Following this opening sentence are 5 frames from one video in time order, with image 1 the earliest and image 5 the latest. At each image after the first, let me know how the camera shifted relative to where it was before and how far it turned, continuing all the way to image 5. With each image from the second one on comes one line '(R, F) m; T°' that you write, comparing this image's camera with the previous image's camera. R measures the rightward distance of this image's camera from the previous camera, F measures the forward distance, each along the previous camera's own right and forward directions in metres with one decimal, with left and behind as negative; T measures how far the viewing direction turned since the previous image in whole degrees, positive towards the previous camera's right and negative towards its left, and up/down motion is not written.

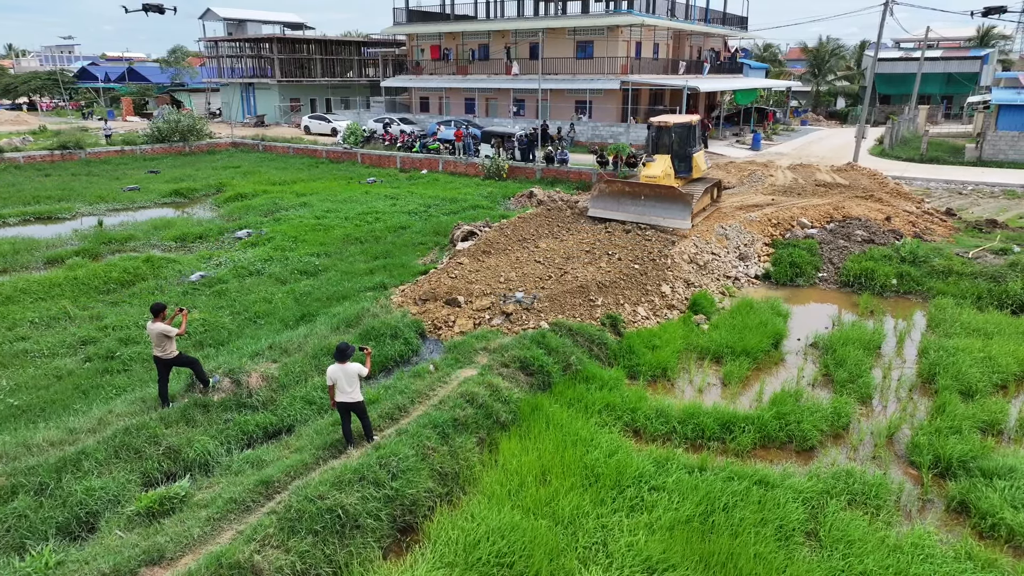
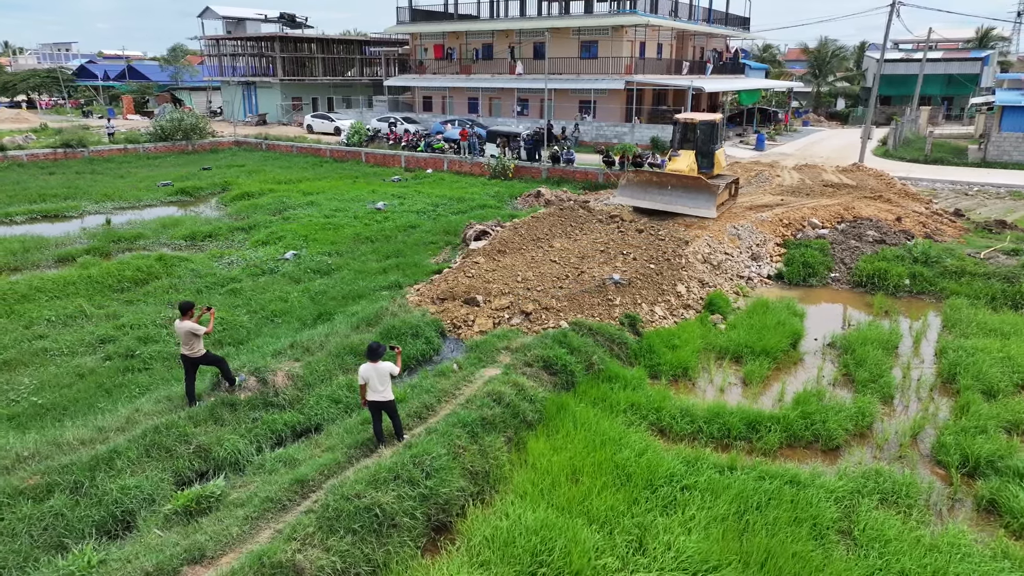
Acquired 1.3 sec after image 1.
(-0.3, 0.0) m; 0°
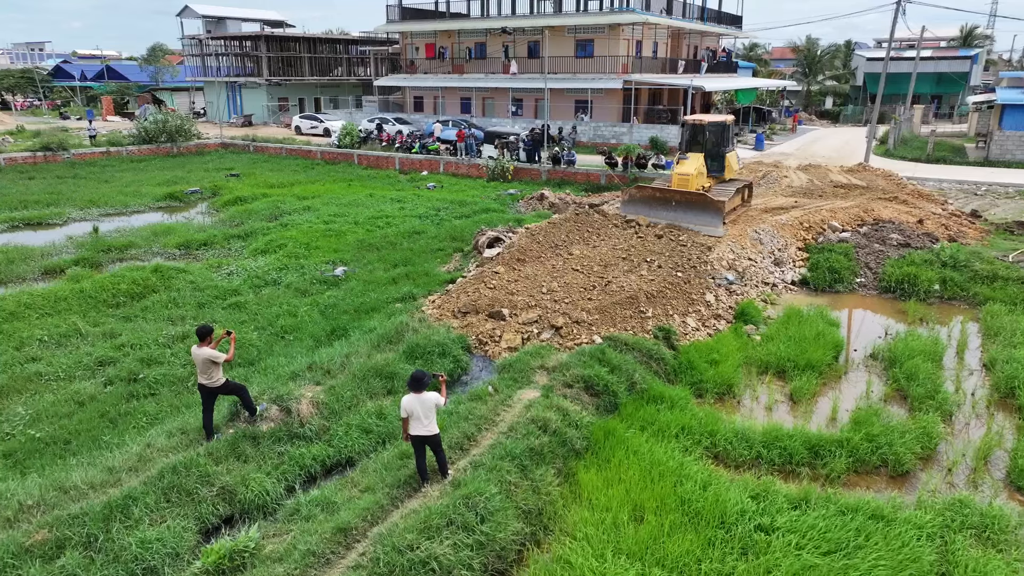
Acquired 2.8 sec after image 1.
(-0.6, +0.5) m; +2°
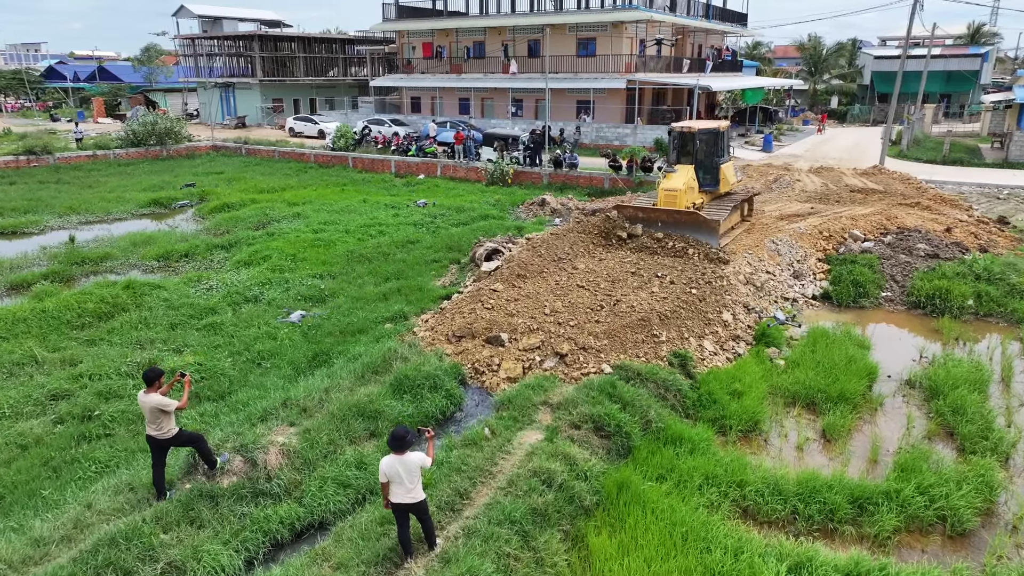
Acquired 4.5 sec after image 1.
(0.0, +0.9) m; 0°
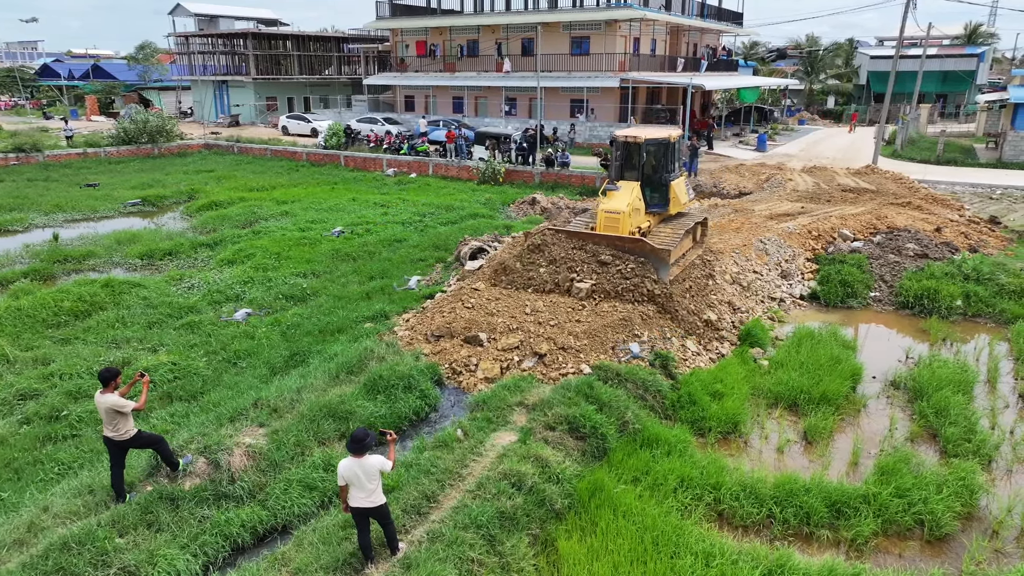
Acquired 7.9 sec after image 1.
(+0.3, +0.1) m; 0°
